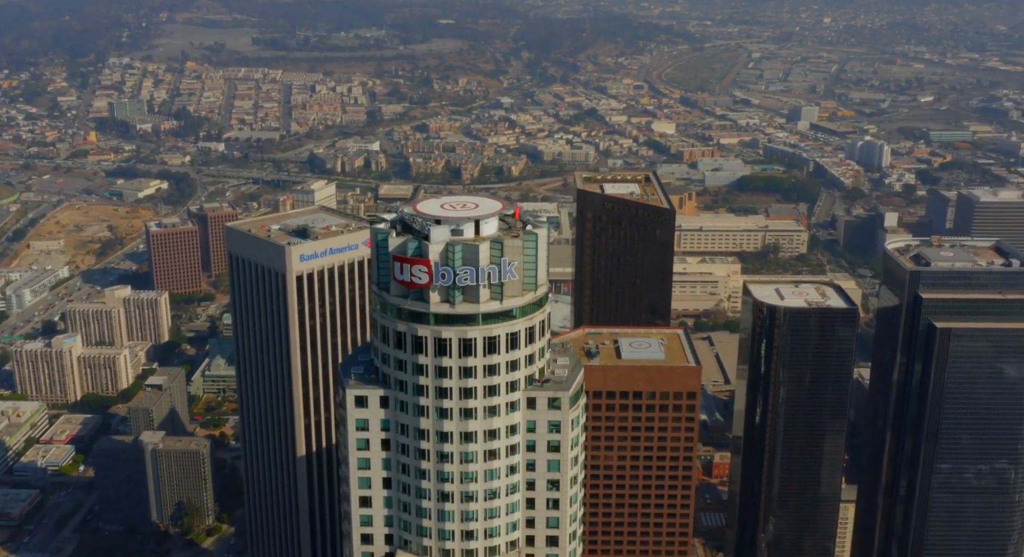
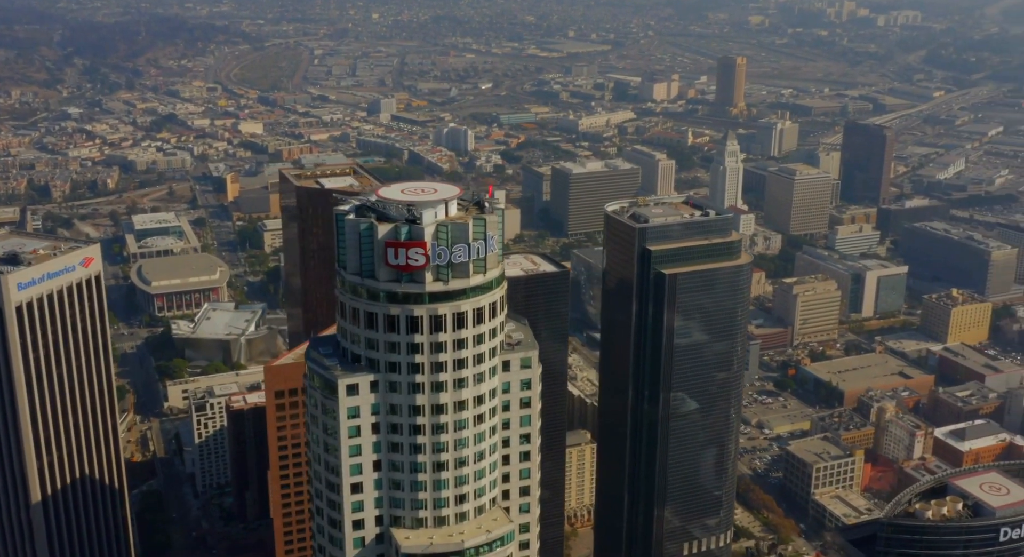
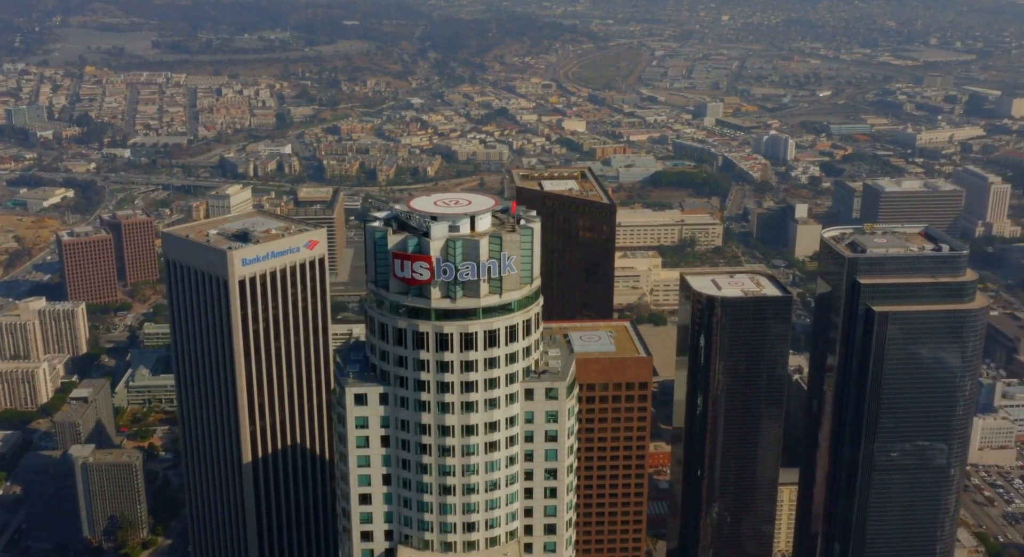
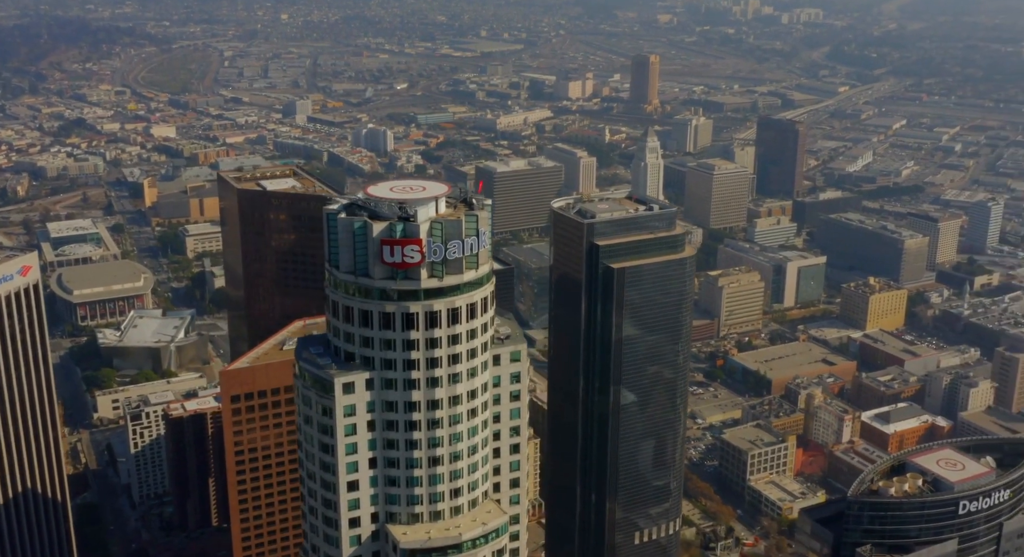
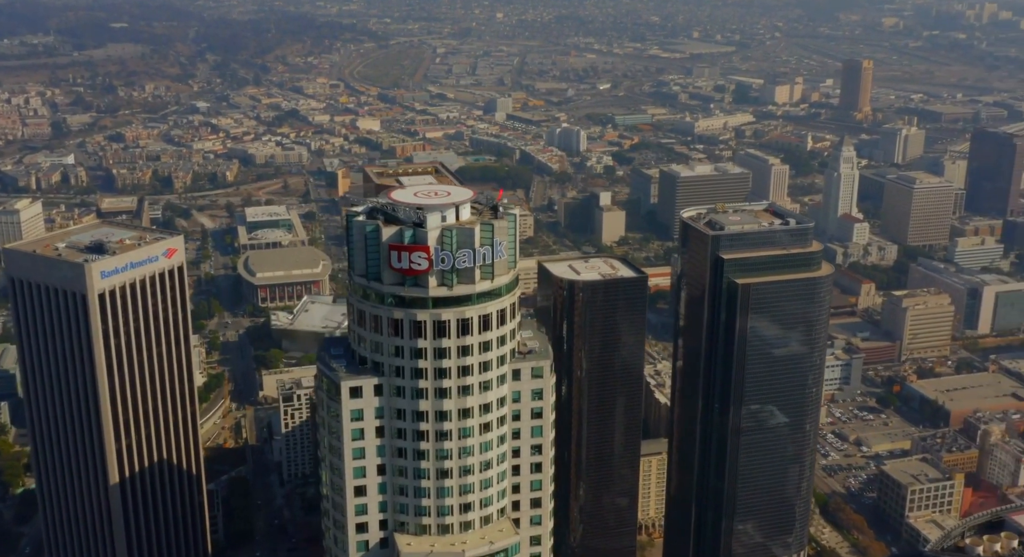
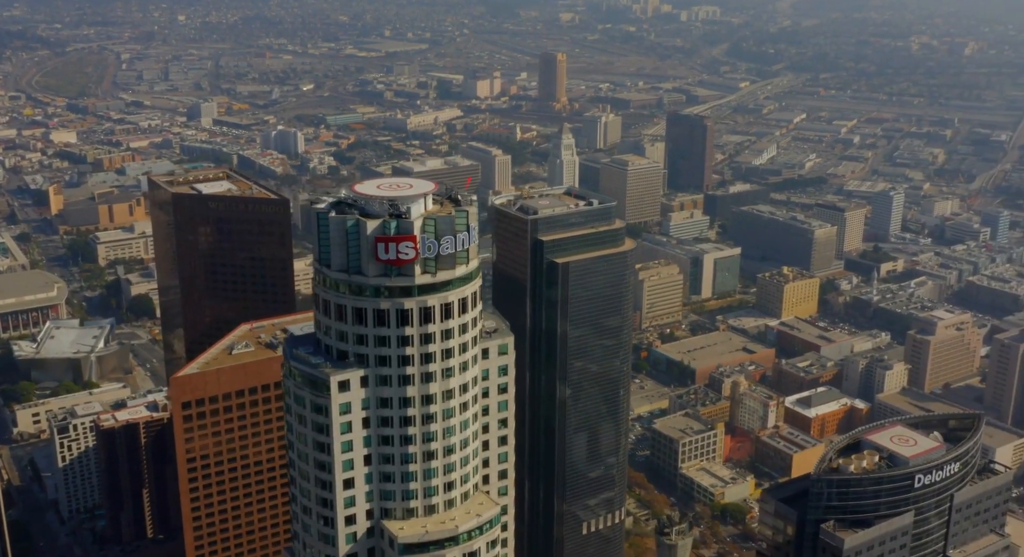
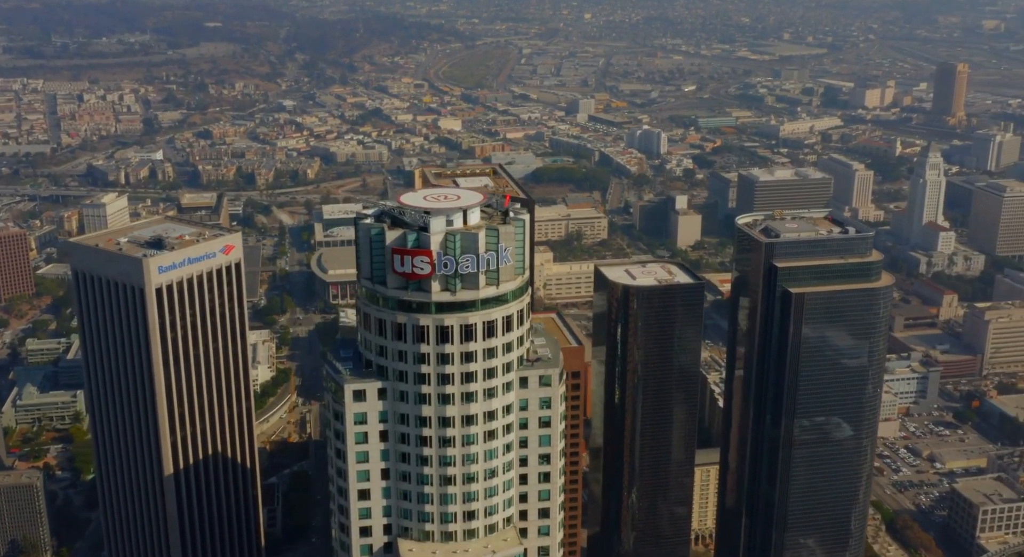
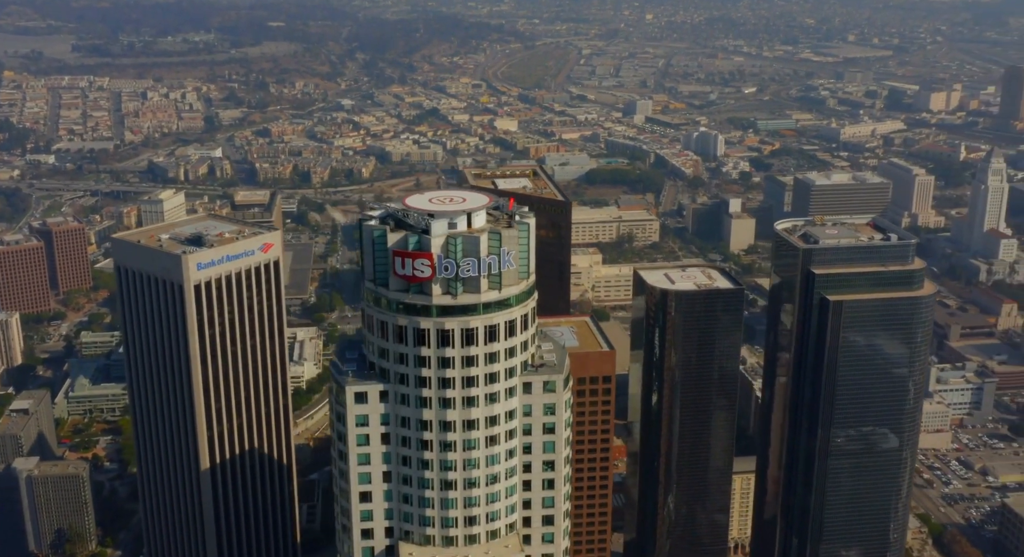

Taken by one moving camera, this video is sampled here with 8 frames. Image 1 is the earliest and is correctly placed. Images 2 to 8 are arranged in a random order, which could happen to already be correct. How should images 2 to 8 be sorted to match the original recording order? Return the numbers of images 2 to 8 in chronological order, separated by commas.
3, 8, 7, 5, 2, 4, 6
